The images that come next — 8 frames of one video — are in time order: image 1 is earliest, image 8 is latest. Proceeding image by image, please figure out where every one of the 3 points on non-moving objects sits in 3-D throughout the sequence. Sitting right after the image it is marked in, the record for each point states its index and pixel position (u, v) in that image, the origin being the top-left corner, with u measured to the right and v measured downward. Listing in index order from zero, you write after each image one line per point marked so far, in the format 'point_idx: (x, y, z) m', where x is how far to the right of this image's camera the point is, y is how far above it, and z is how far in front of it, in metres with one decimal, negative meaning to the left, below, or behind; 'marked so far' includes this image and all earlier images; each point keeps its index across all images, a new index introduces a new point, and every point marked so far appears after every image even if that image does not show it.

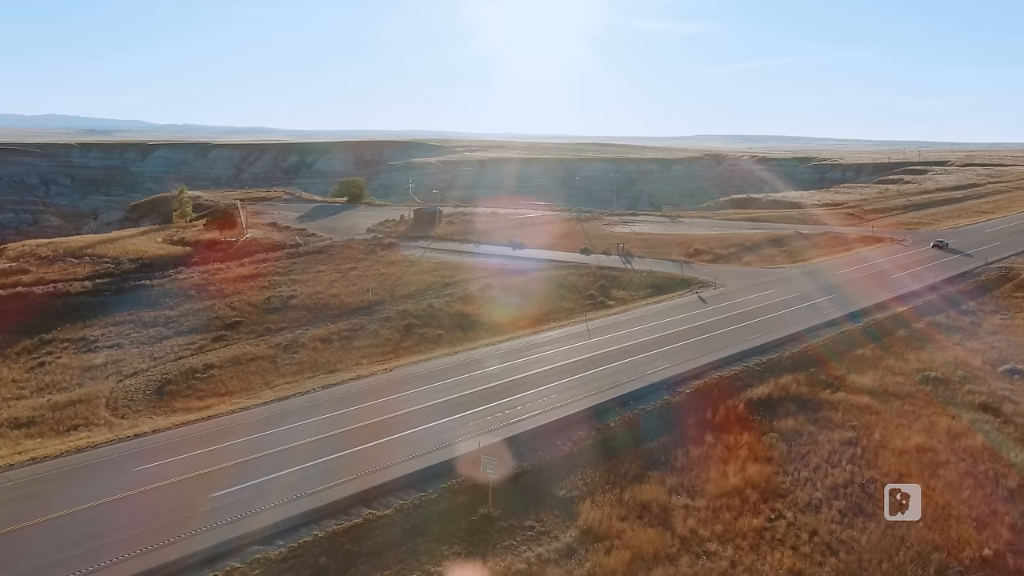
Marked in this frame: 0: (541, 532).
0: (+0.5, -4.3, +17.2) m
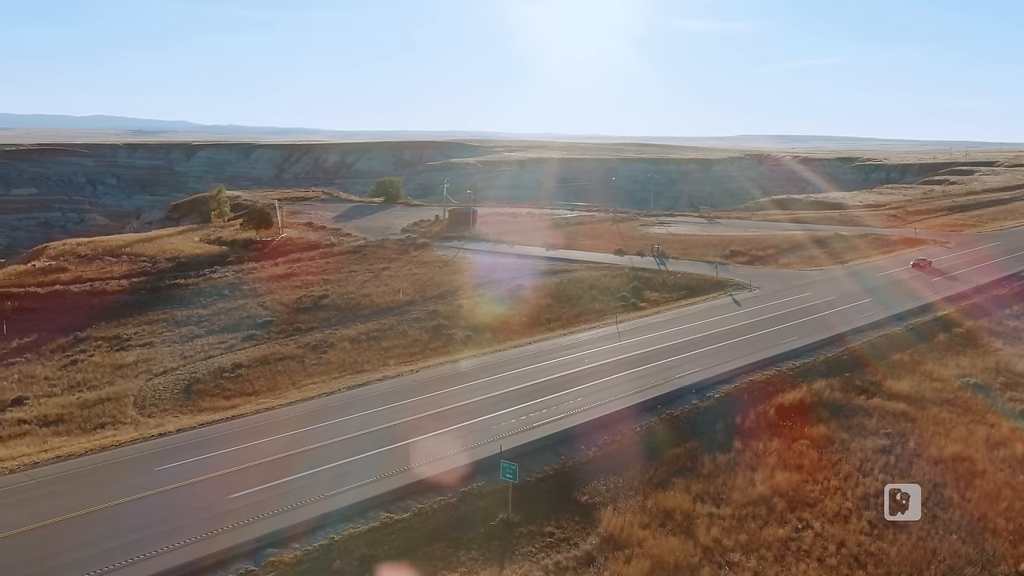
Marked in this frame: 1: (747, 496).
0: (+0.9, -4.4, +16.9) m
1: (+4.5, -4.1, +18.8) m
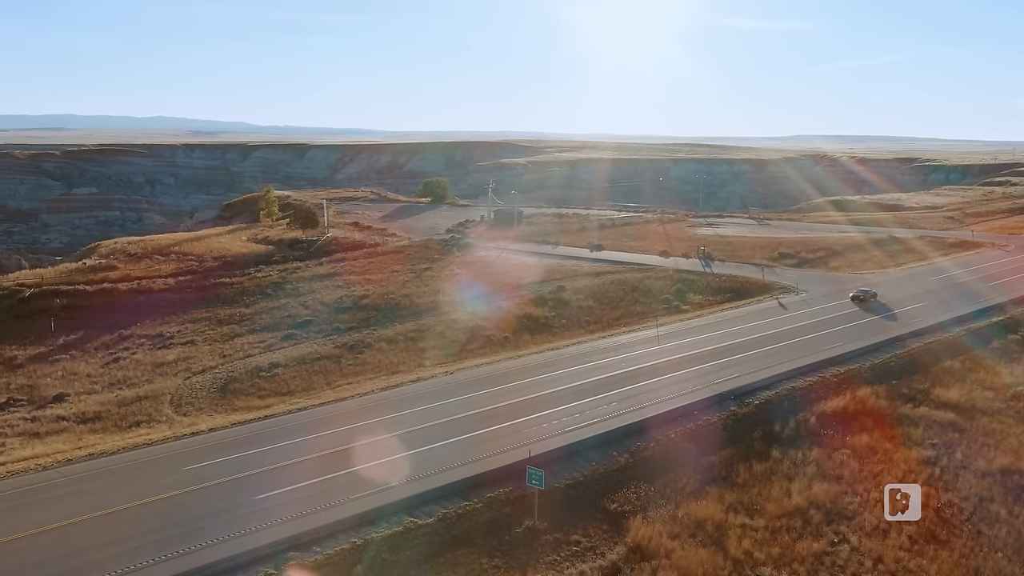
0: (+1.3, -4.4, +16.5) m
1: (+5.1, -4.1, +18.2) m
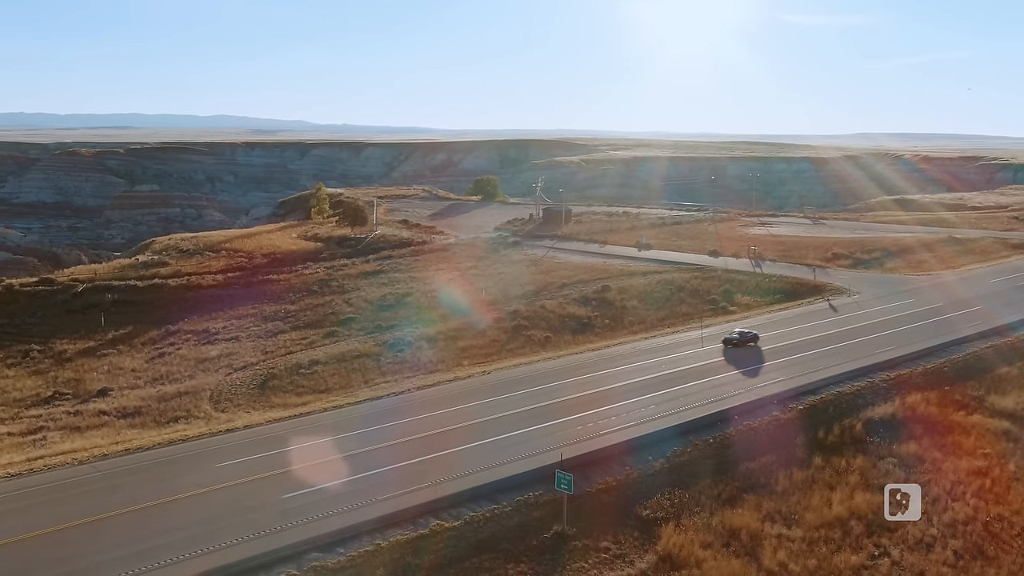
0: (+1.7, -4.4, +16.1) m
1: (+5.6, -4.2, +17.6) m
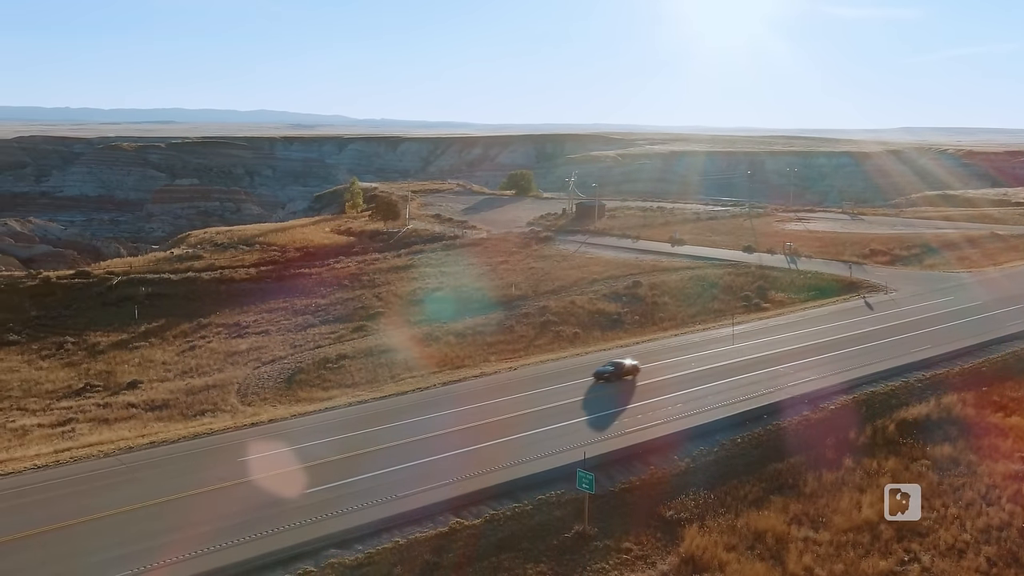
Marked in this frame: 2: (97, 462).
0: (+2.1, -4.4, +15.8) m
1: (+6.0, -4.1, +17.2) m
2: (-8.2, -3.4, +19.0) m
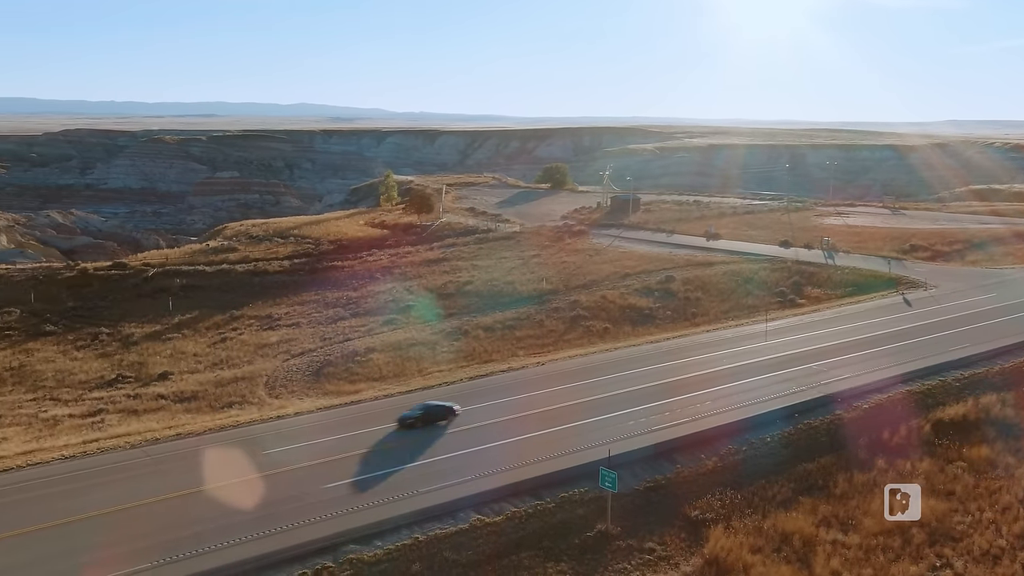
0: (+2.4, -4.3, +15.5) m
1: (+6.4, -4.1, +16.7) m
2: (-7.7, -3.3, +19.1) m
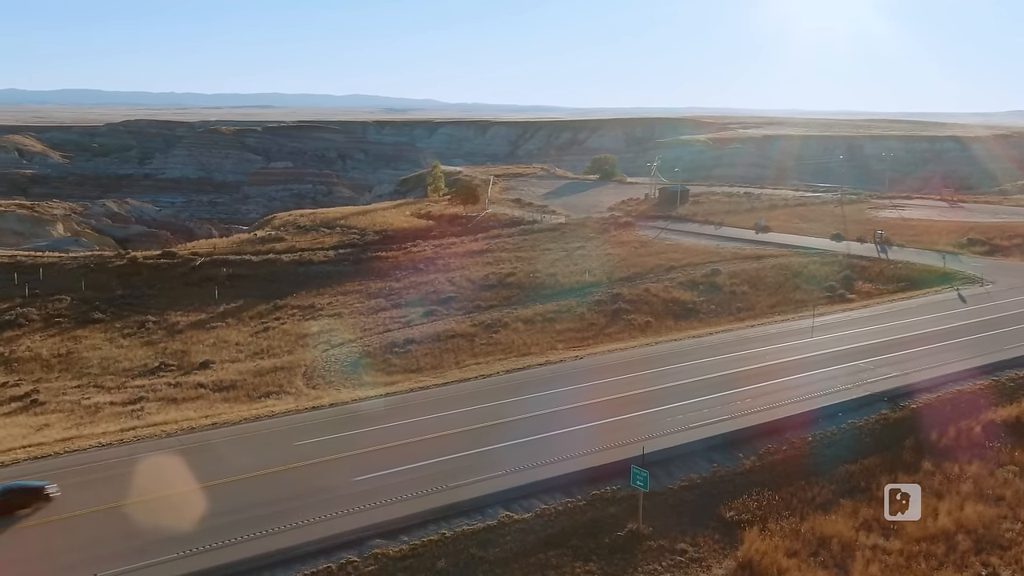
0: (+2.8, -4.2, +15.1) m
1: (+6.9, -4.0, +16.1) m
2: (-7.0, -3.1, +19.2) m
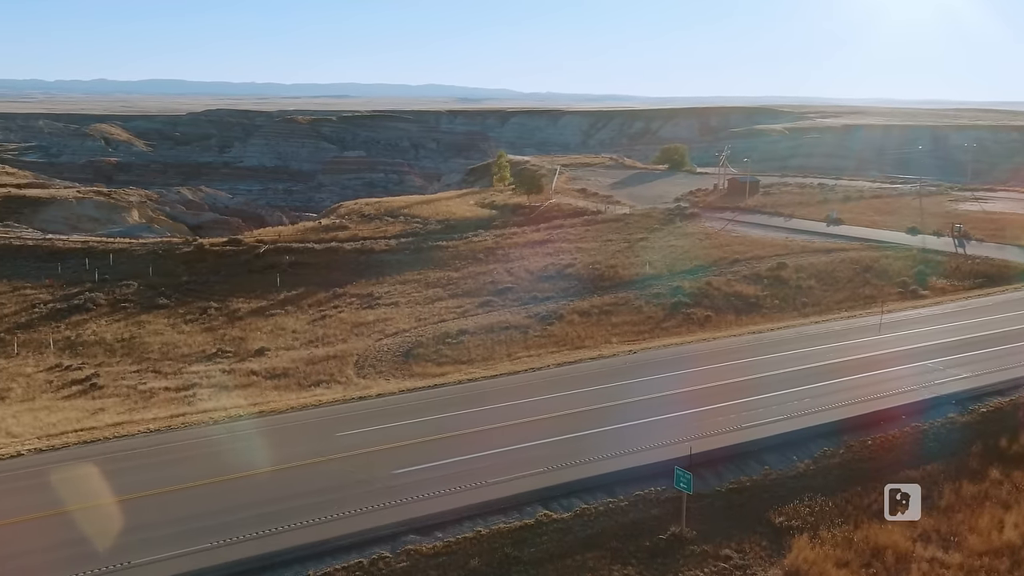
0: (+3.4, -4.2, +14.5) m
1: (+7.5, -4.0, +15.2) m
2: (-6.1, -2.8, +19.3) m
